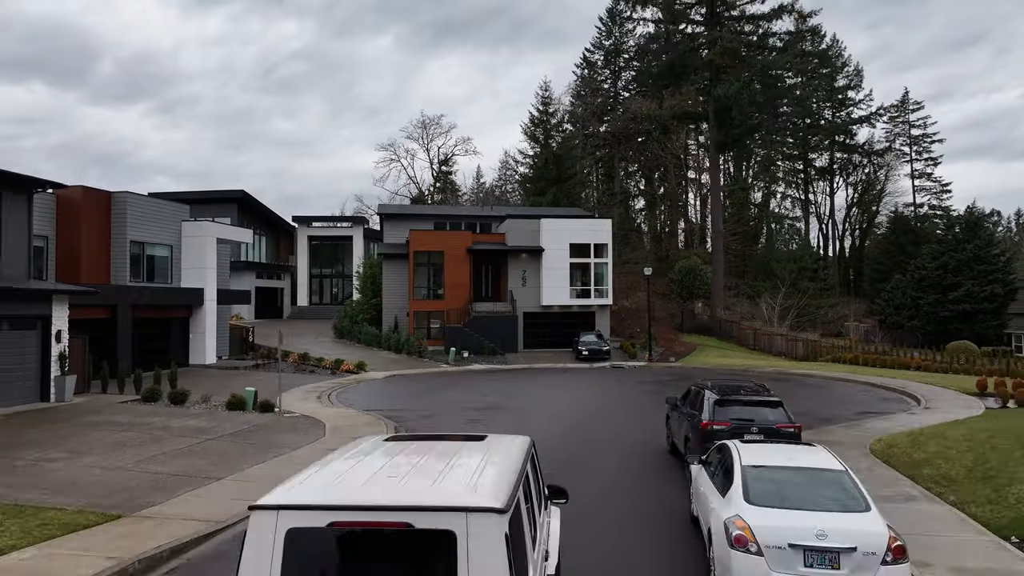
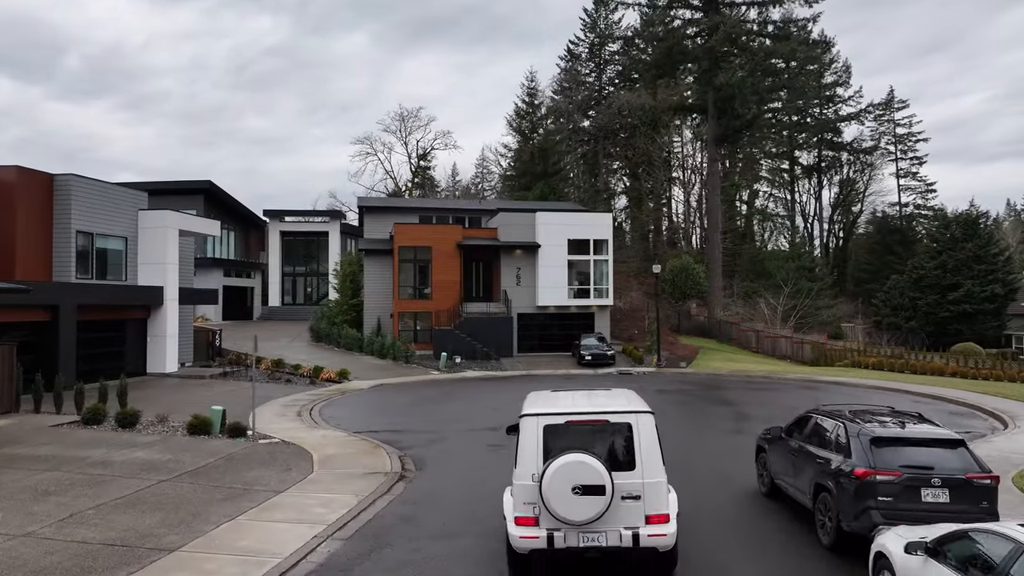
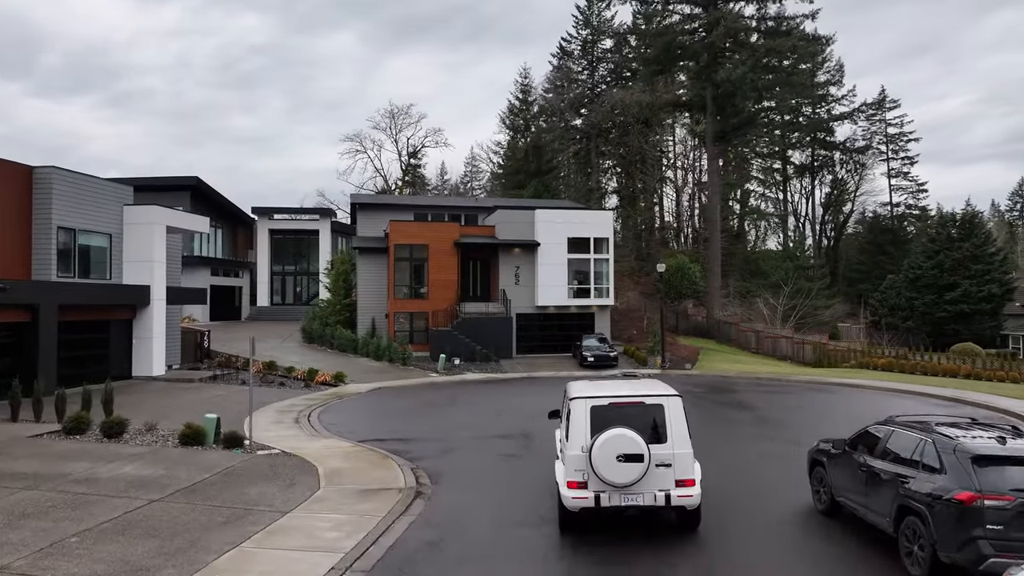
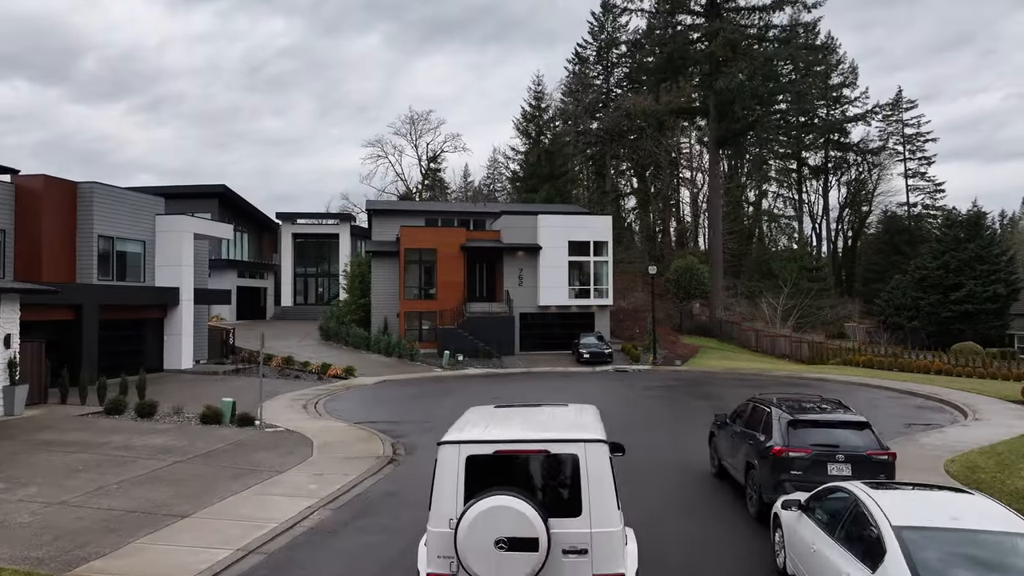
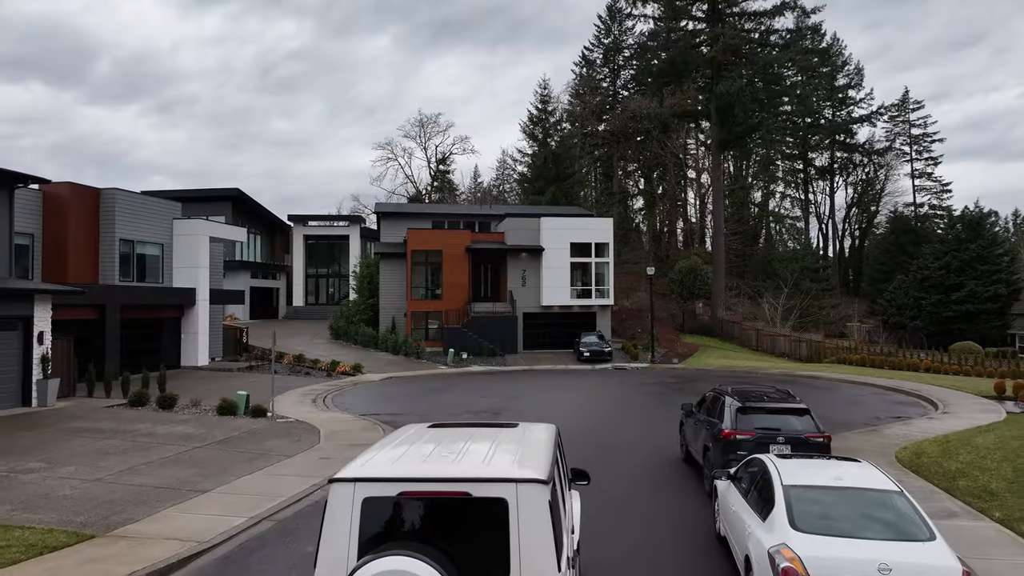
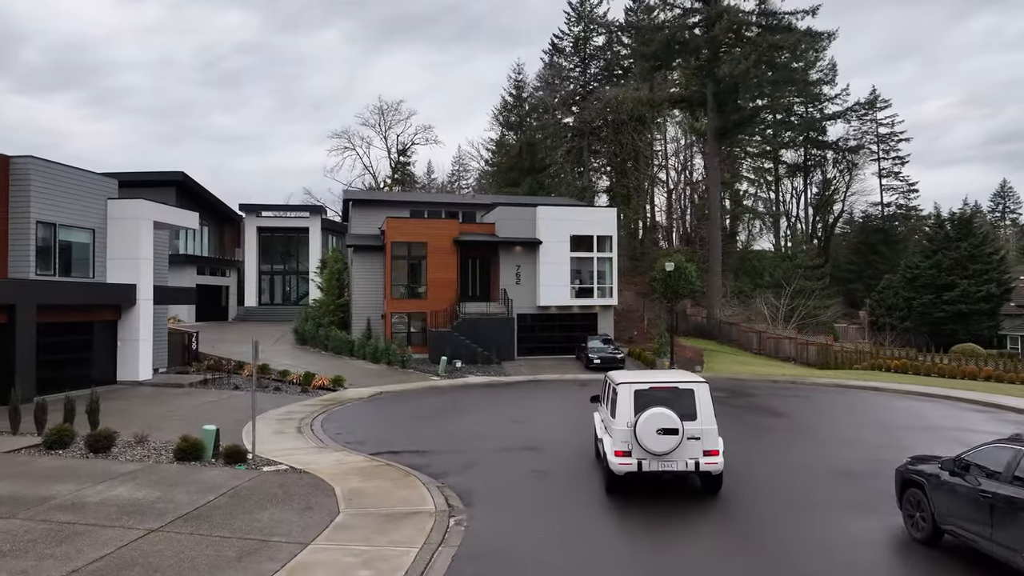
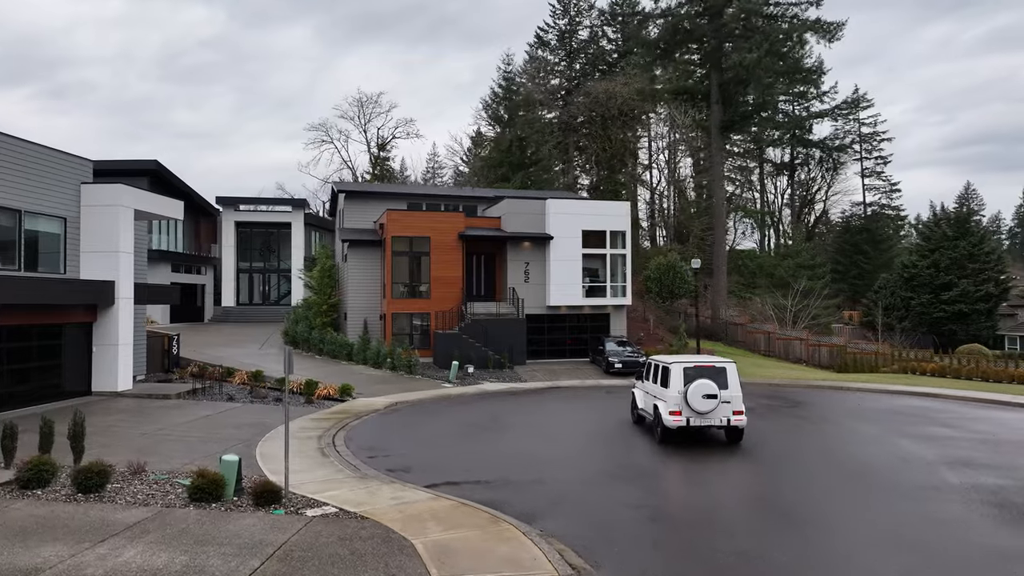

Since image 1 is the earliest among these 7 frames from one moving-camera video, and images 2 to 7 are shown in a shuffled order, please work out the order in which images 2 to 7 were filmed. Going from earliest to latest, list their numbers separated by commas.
5, 4, 2, 3, 6, 7
